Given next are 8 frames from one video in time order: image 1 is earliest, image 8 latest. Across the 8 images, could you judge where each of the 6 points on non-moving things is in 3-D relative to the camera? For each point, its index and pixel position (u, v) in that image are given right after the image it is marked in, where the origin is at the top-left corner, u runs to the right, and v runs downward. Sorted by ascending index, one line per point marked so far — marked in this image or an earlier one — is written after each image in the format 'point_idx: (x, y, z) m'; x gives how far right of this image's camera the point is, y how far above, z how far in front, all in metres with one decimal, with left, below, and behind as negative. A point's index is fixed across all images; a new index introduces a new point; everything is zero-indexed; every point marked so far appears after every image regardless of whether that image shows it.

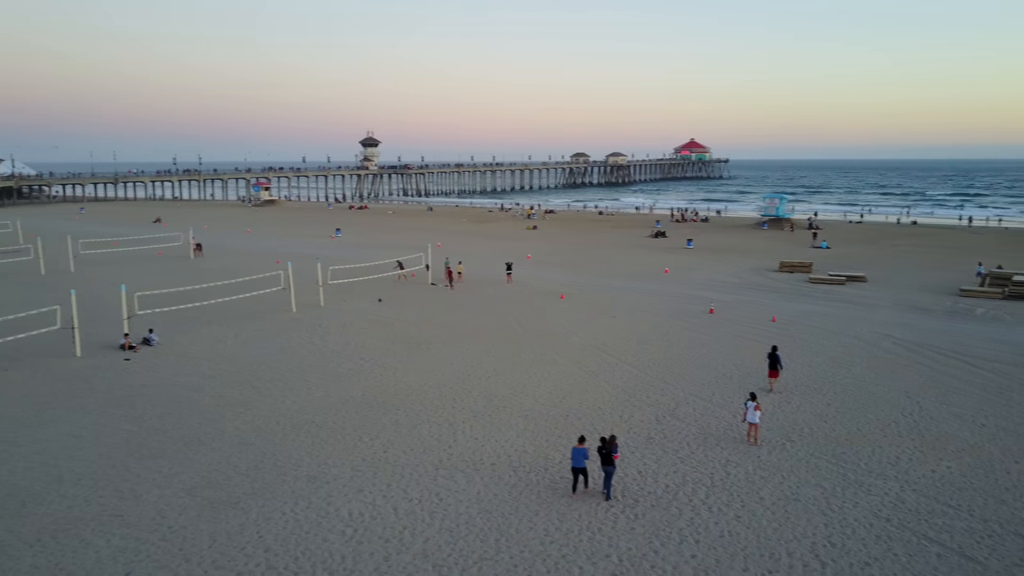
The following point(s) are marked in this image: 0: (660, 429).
0: (+1.8, -1.7, +9.7) m
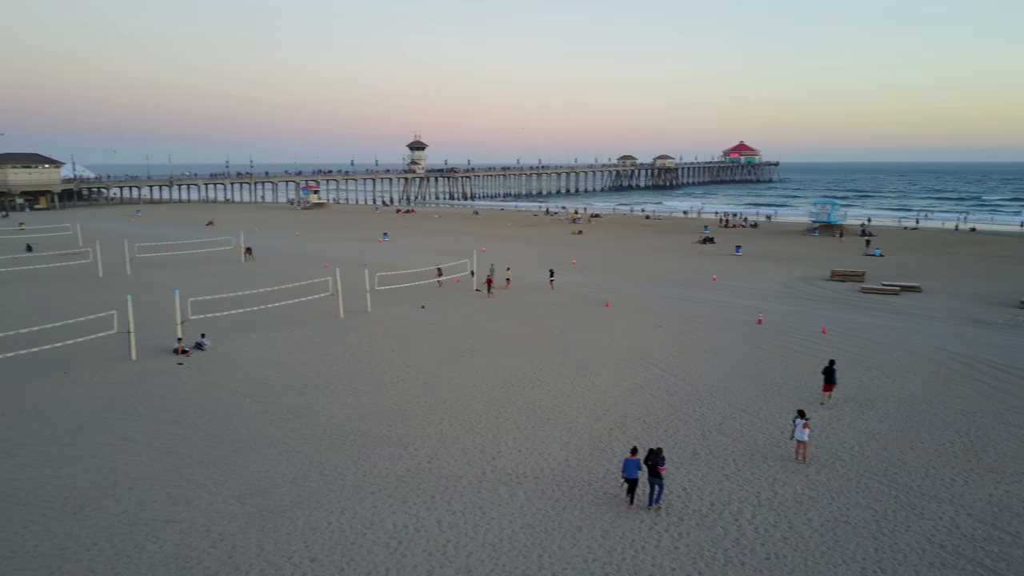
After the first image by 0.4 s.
0: (+2.3, -1.9, +9.6) m
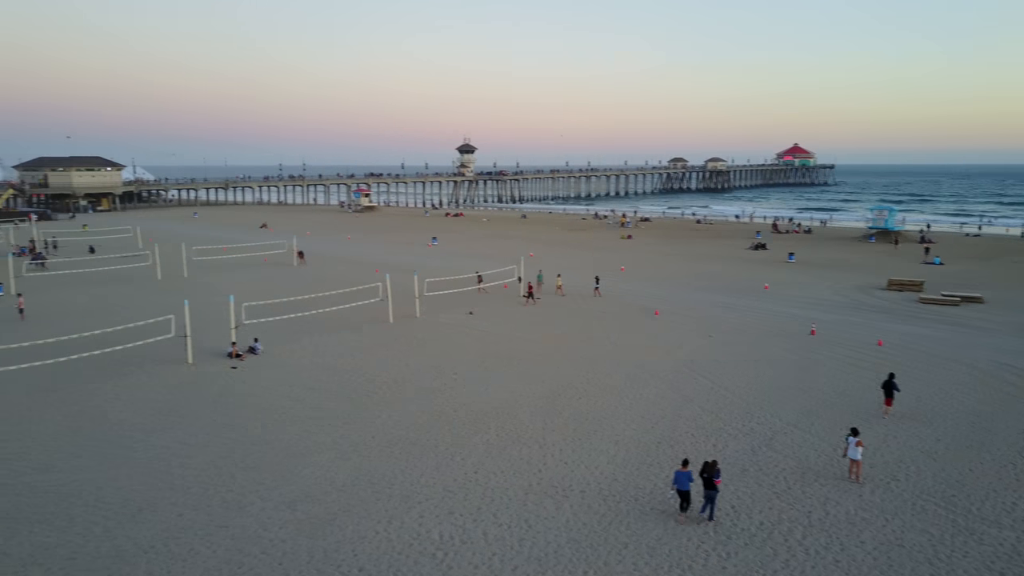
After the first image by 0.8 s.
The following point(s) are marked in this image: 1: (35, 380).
0: (+2.8, -2.0, +9.5) m
1: (-7.5, -1.5, +12.9) m
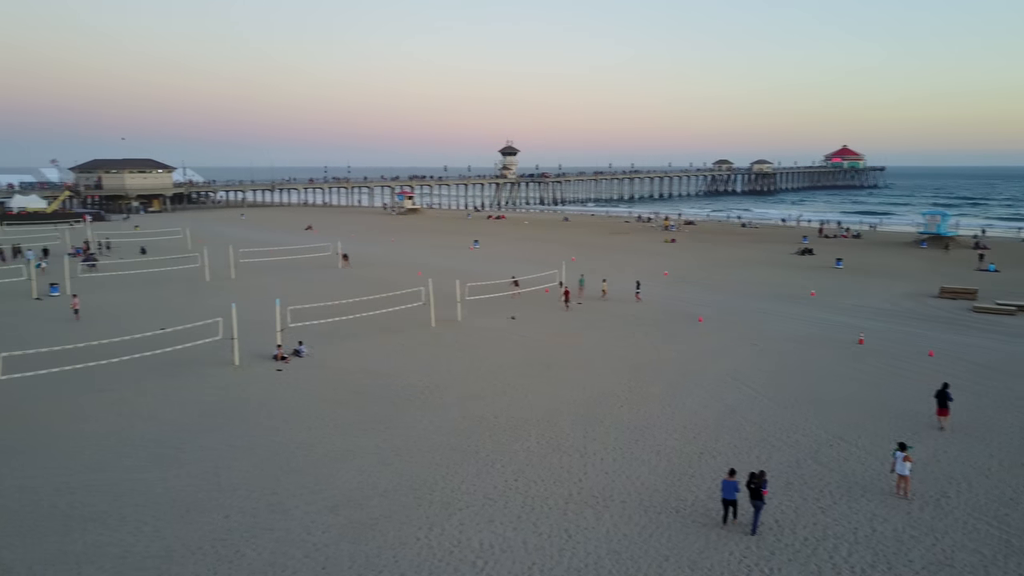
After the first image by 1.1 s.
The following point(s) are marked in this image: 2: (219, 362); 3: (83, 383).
0: (+3.3, -2.1, +9.3) m
1: (-6.9, -1.5, +13.3) m
2: (-5.2, -1.3, +14.6) m
3: (-6.9, -1.5, +13.1) m
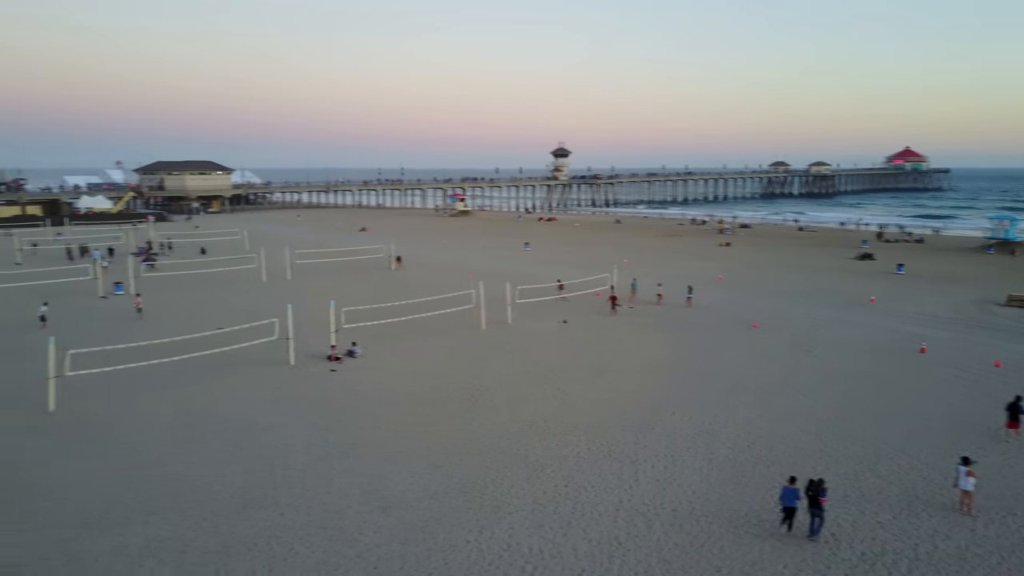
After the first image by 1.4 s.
0: (+3.9, -2.2, +9.1) m
1: (-6.1, -1.5, +13.7) m
2: (-4.3, -1.3, +14.9) m
3: (-6.1, -1.5, +13.5) m
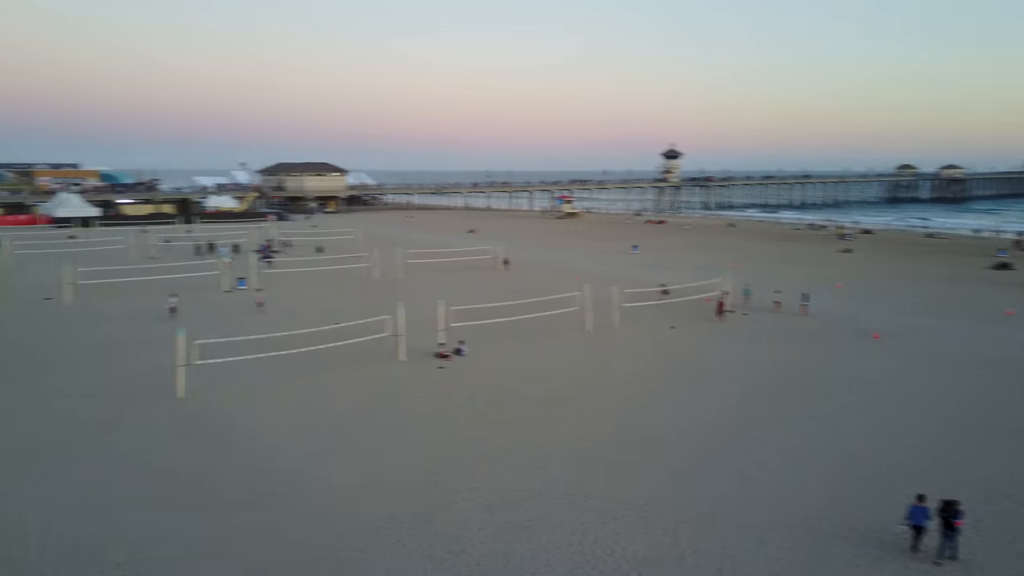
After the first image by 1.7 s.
0: (+5.0, -2.3, +8.5) m
1: (-4.2, -1.4, +14.3) m
2: (-2.4, -1.3, +15.3) m
3: (-4.3, -1.5, +14.2) m
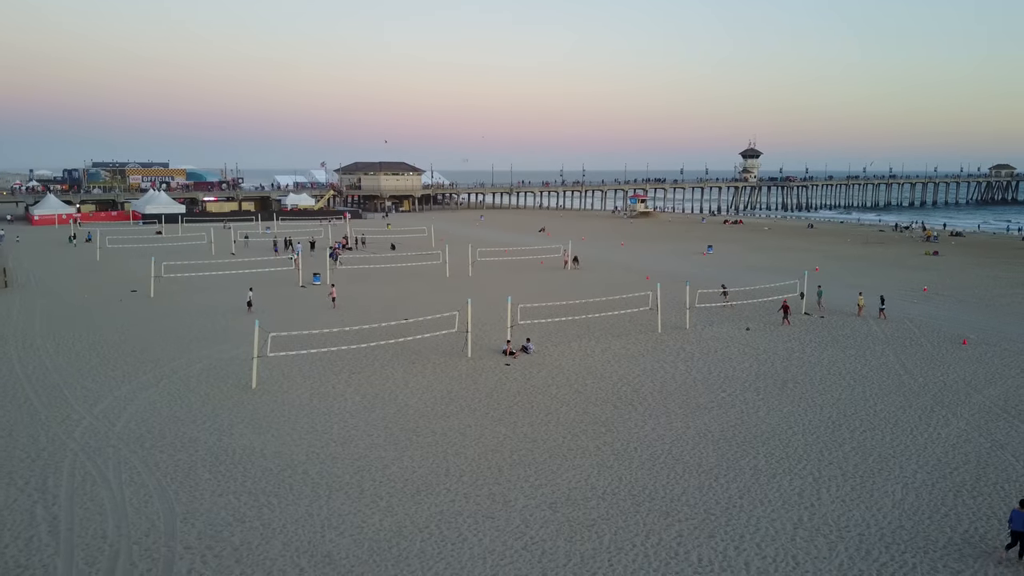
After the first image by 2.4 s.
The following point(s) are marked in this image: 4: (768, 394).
0: (+5.6, -2.4, +8.0) m
1: (-3.1, -1.3, +14.6) m
2: (-1.1, -1.2, +15.4) m
3: (-3.1, -1.4, +14.4) m
4: (+4.1, -1.7, +13.2) m
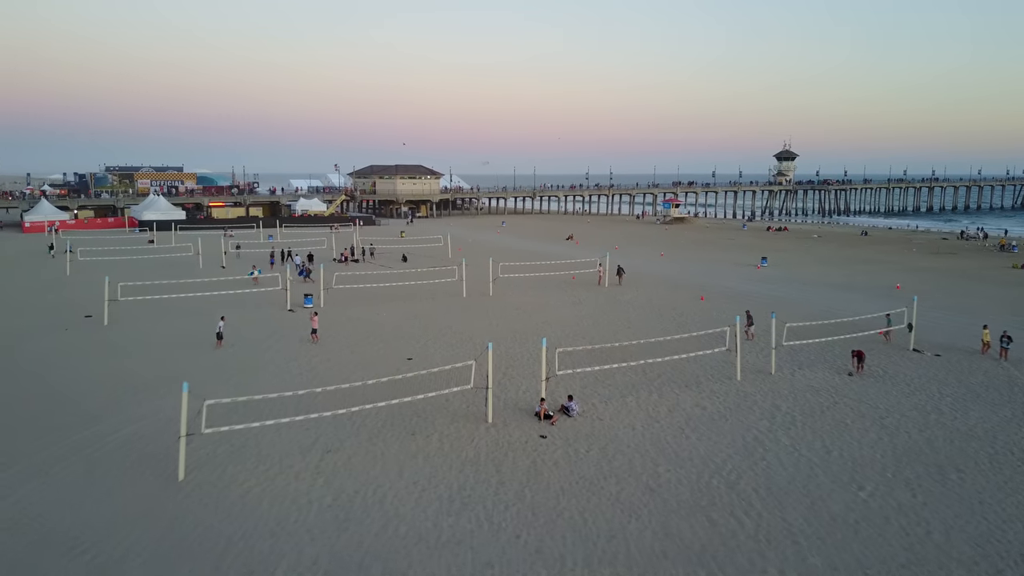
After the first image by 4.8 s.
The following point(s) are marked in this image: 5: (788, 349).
0: (+5.9, -2.9, +3.7) m
1: (-2.6, -1.9, +10.5) m
2: (-0.6, -1.8, +11.3) m
3: (-2.6, -1.9, +10.4) m
4: (+4.6, -2.3, +9.0) m
5: (+5.3, -1.1, +15.8) m
